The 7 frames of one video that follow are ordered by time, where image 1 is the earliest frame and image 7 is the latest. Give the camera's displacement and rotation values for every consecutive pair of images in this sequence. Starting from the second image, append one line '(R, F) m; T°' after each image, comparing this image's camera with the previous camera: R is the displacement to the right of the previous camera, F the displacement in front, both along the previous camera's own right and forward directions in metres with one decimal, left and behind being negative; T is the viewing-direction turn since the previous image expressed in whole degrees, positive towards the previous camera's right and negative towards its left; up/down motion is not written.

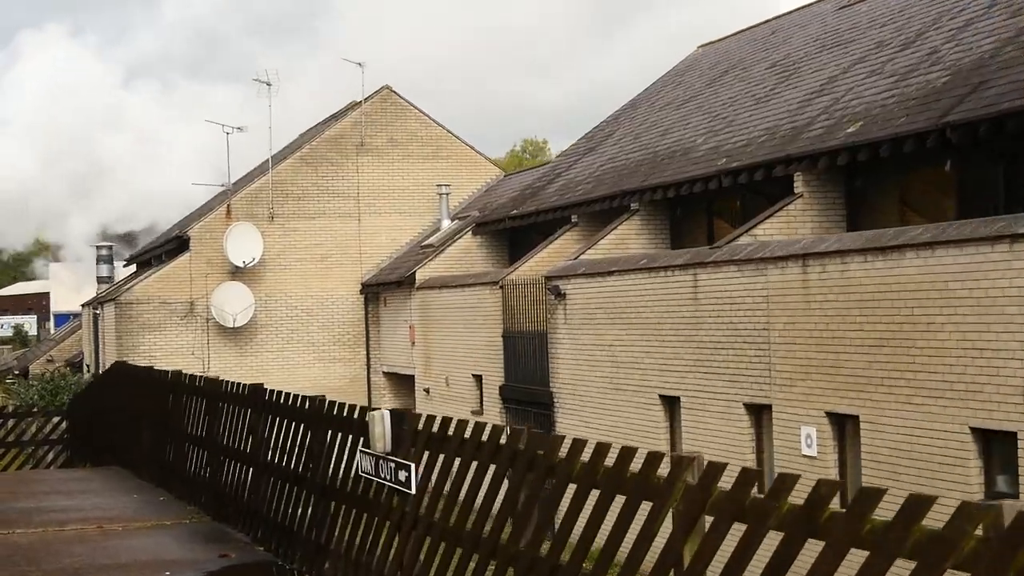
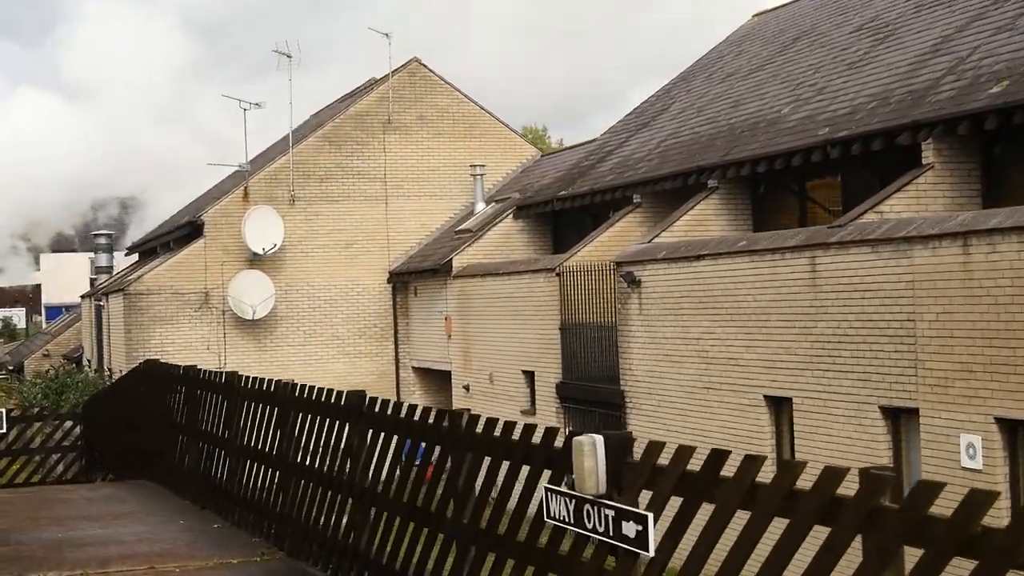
(-0.9, +1.9) m; +1°
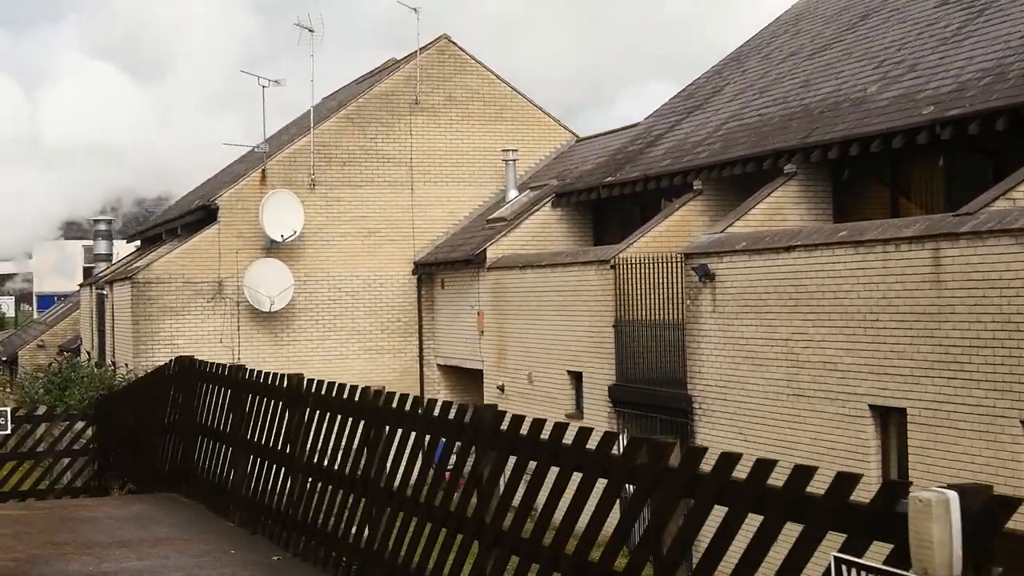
(-0.8, +1.5) m; +1°
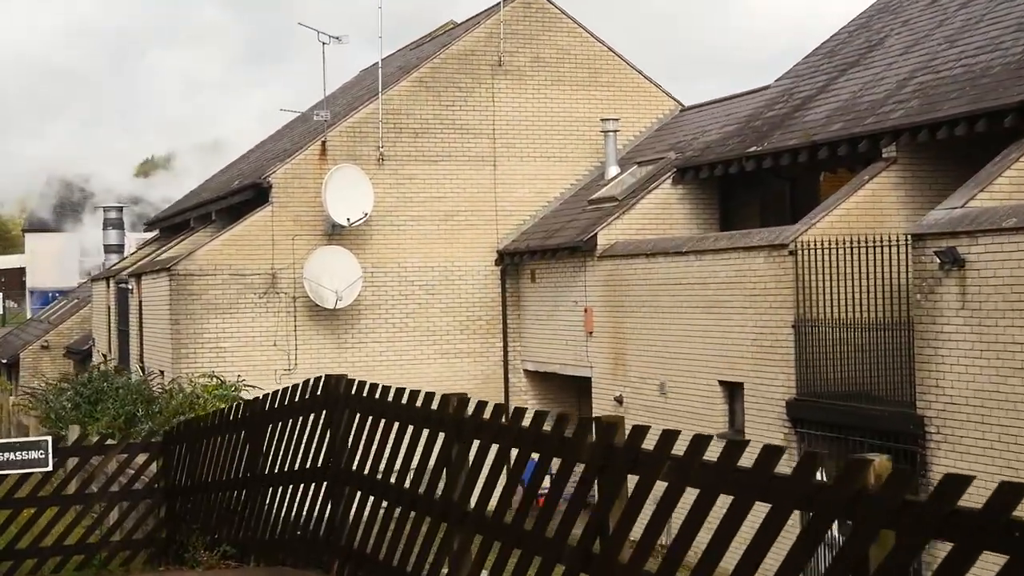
(-1.6, +3.2) m; +1°
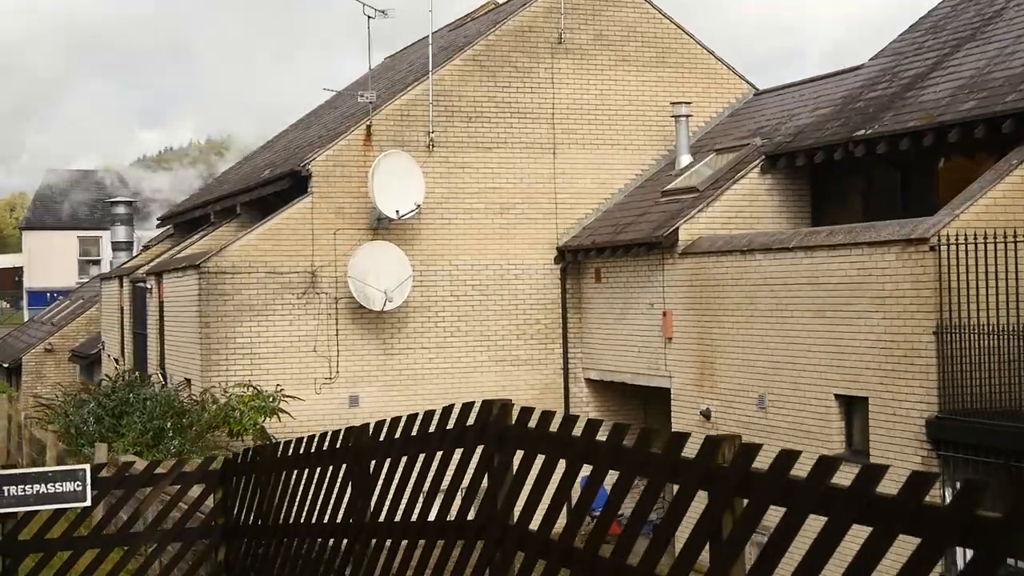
(-0.9, +1.7) m; 0°
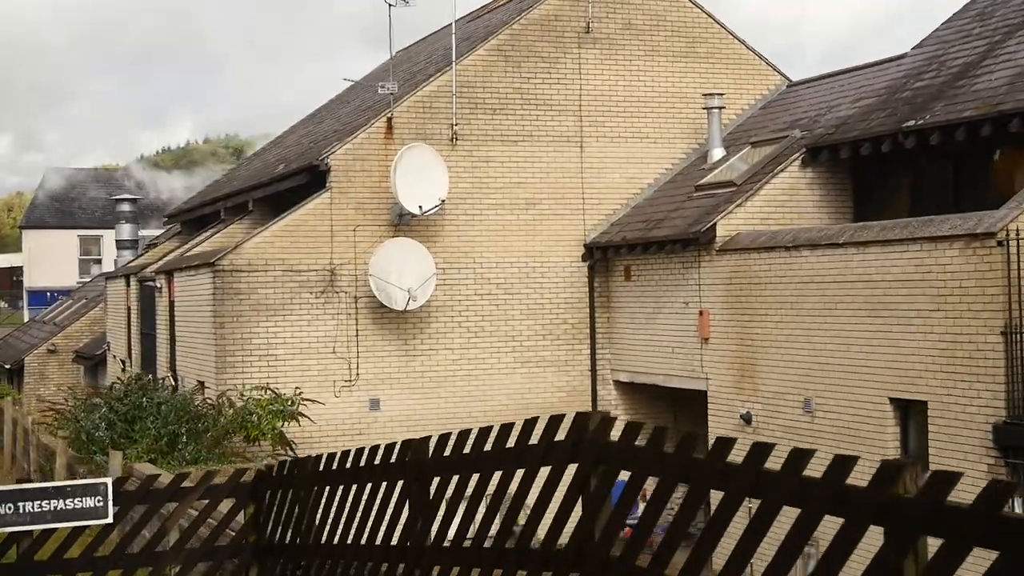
(-0.3, +0.7) m; 0°
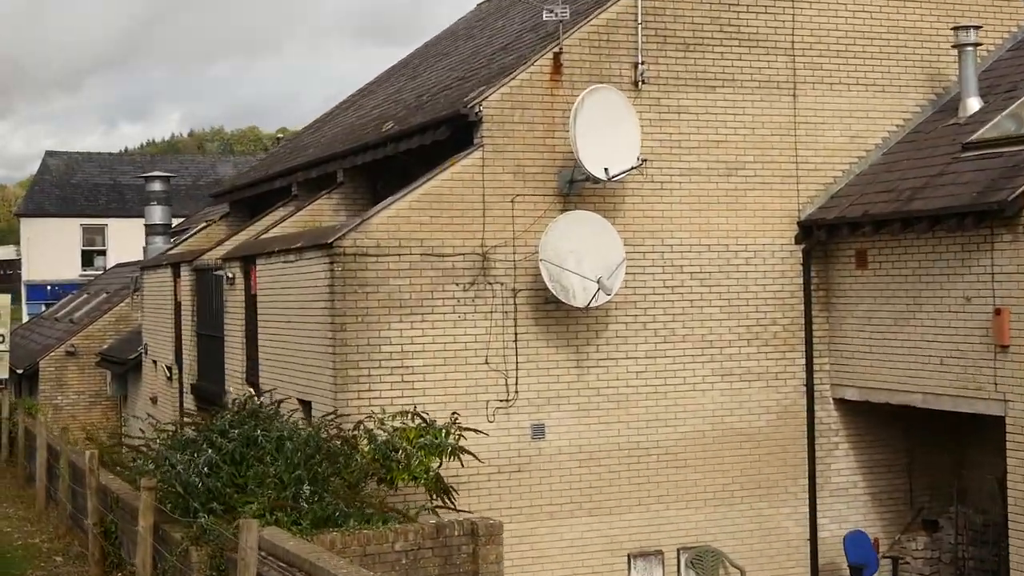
(-2.0, +3.8) m; +1°
